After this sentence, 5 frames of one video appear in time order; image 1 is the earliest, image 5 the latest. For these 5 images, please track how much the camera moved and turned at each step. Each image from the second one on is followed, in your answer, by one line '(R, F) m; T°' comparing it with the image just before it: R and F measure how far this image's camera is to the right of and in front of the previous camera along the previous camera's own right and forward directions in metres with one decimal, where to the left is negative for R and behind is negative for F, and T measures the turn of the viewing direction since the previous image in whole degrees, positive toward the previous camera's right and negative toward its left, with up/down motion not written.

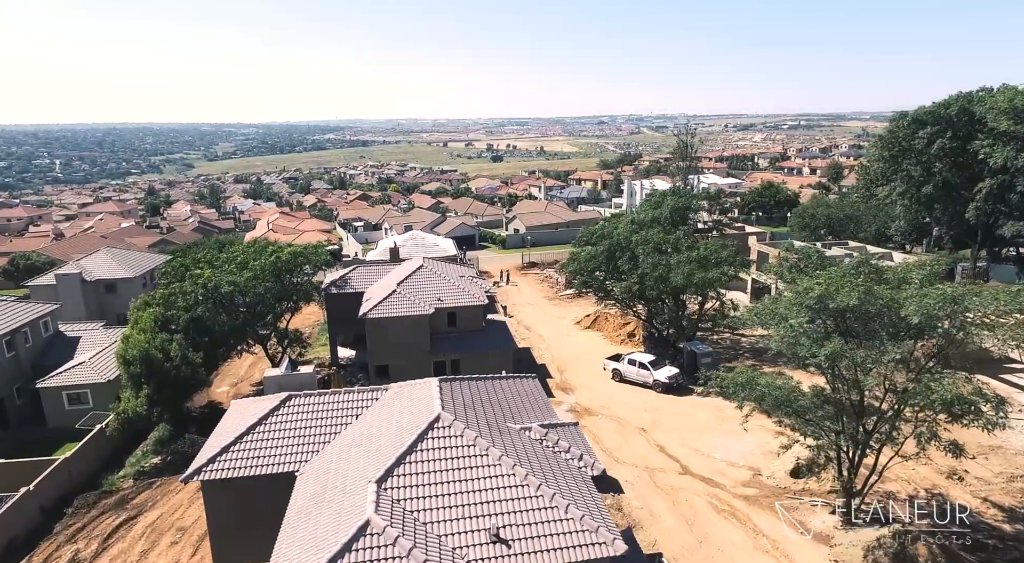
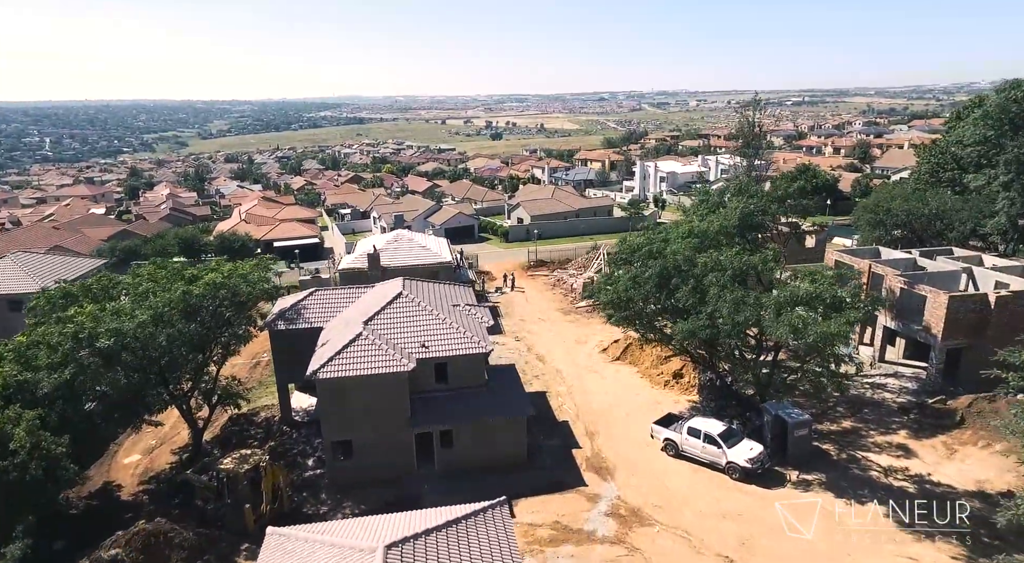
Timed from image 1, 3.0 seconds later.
(-0.4, +8.3) m; 0°
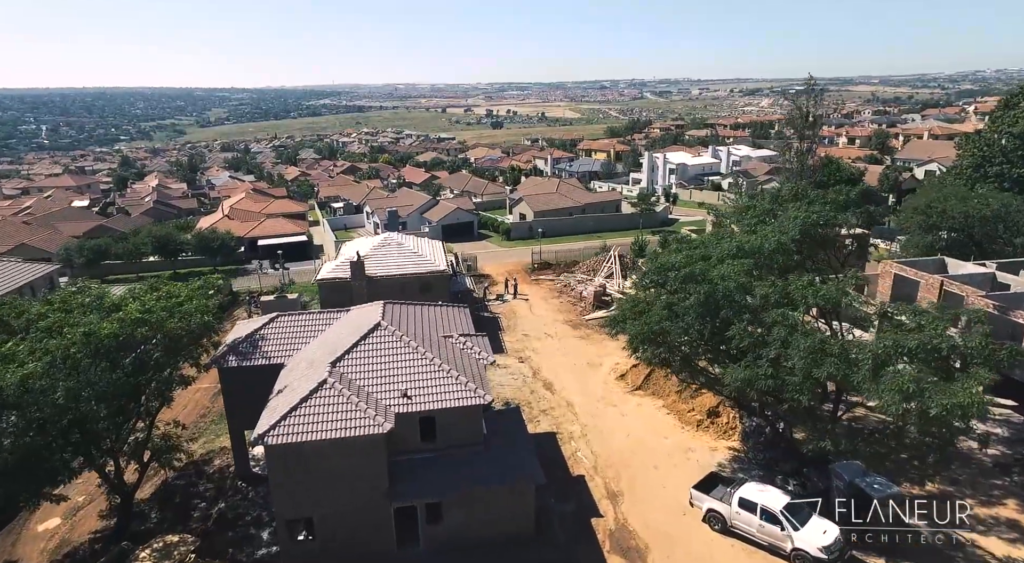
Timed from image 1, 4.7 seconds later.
(-0.1, +4.3) m; 0°
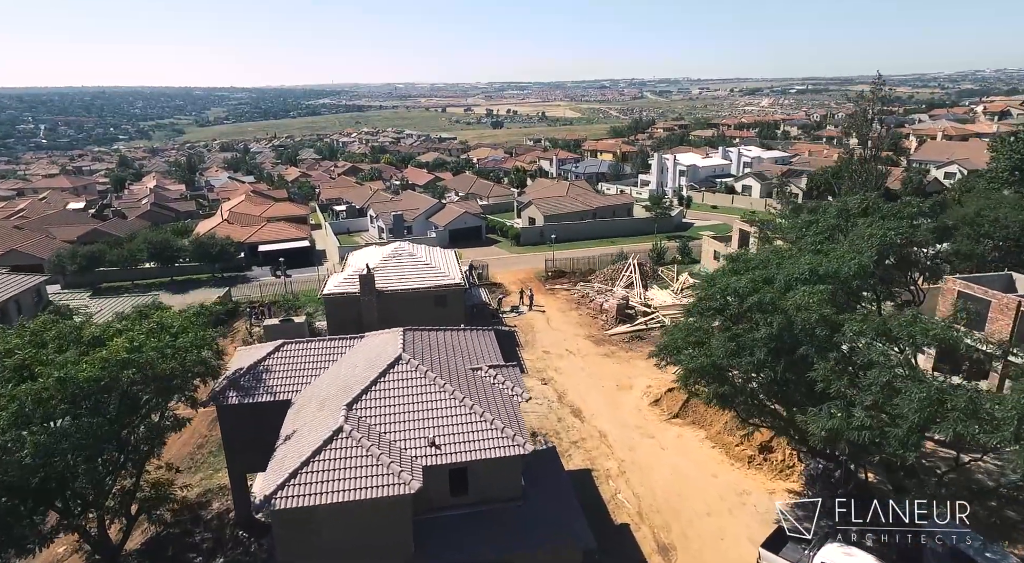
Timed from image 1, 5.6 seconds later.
(-1.0, +2.2) m; 0°
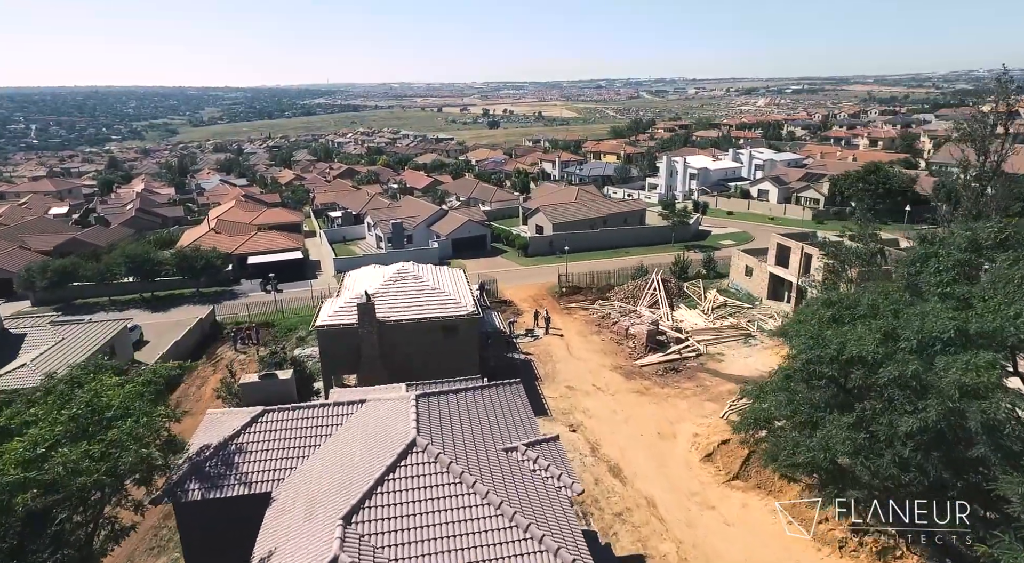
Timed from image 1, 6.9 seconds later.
(-1.0, +3.8) m; 0°
